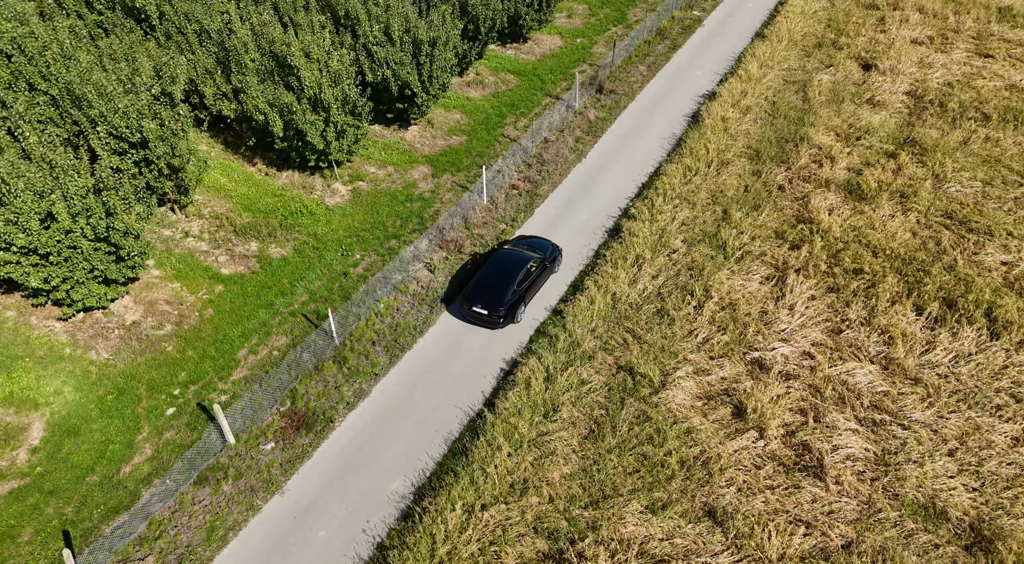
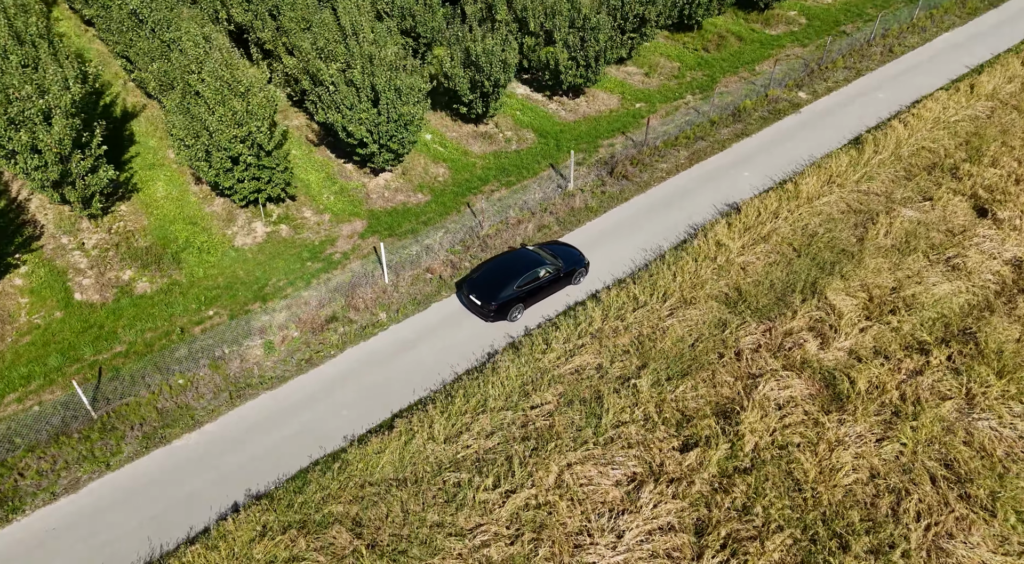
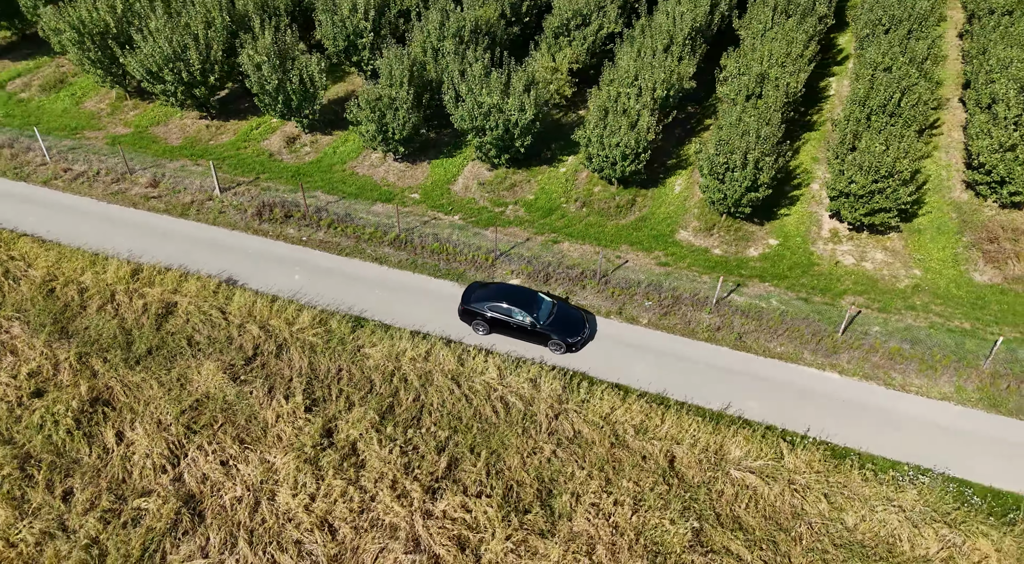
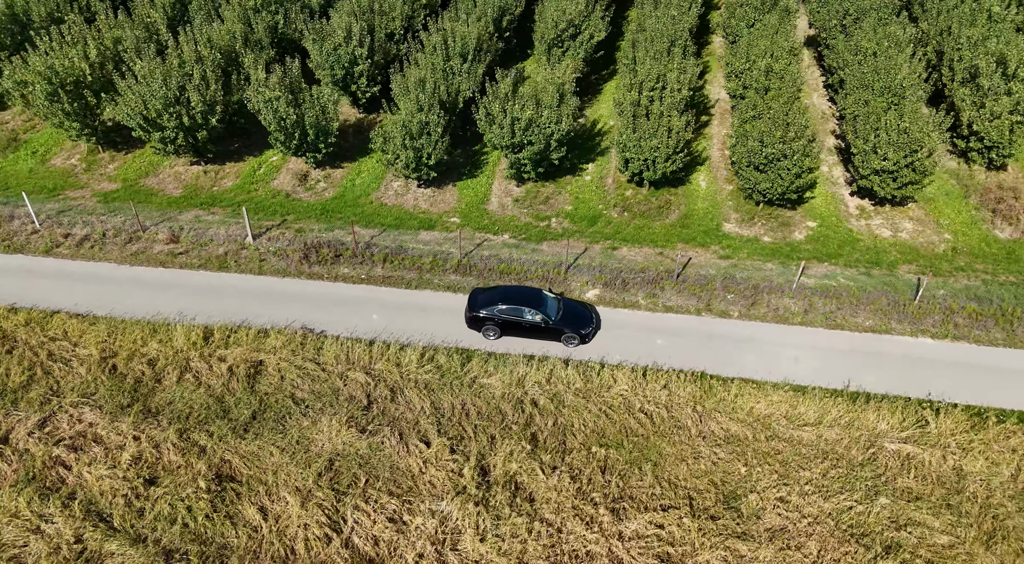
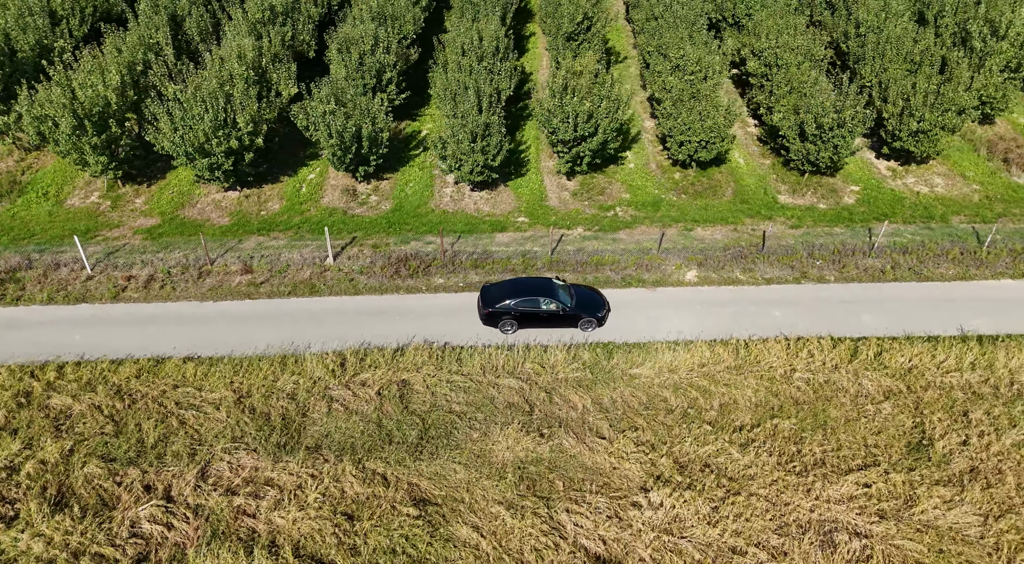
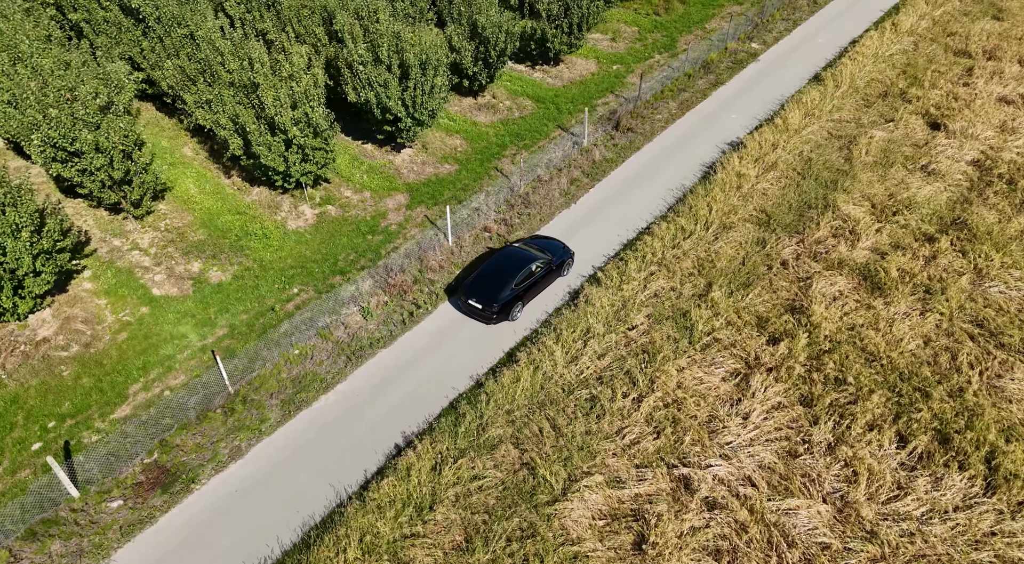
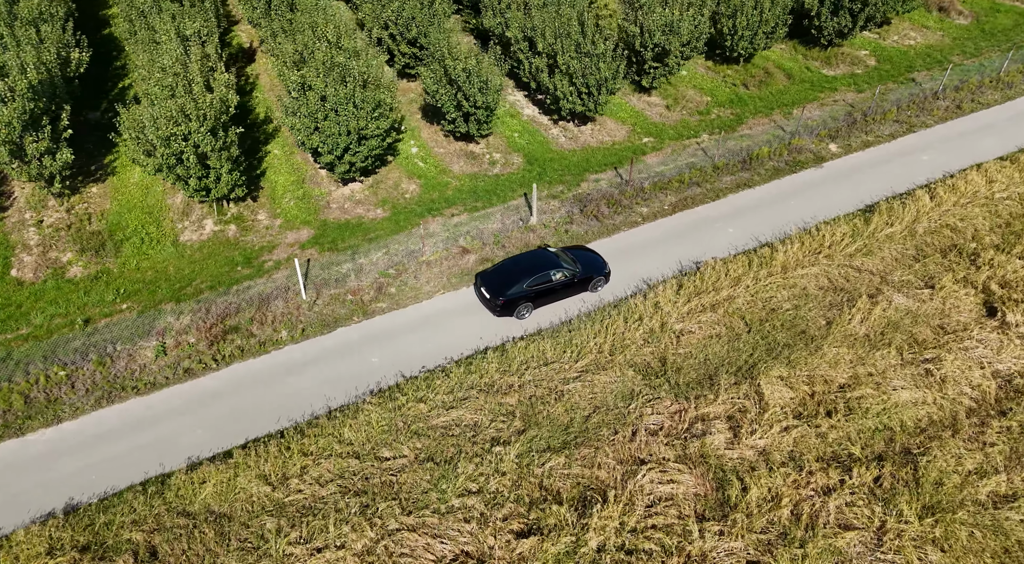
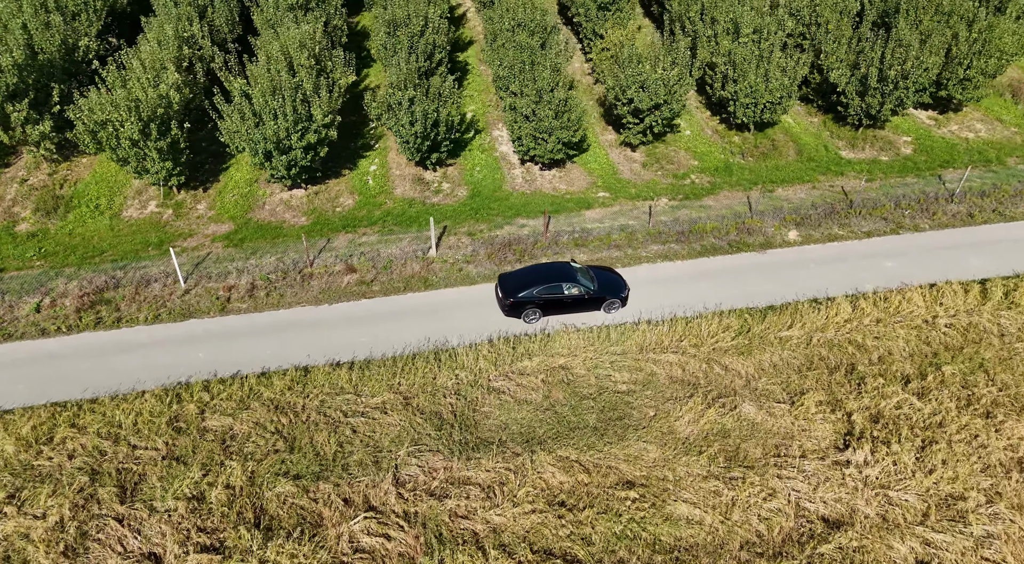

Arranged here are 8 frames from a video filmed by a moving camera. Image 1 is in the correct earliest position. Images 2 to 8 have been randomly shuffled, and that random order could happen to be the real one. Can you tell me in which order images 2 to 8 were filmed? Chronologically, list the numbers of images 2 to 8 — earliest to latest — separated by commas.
6, 2, 7, 8, 5, 4, 3
